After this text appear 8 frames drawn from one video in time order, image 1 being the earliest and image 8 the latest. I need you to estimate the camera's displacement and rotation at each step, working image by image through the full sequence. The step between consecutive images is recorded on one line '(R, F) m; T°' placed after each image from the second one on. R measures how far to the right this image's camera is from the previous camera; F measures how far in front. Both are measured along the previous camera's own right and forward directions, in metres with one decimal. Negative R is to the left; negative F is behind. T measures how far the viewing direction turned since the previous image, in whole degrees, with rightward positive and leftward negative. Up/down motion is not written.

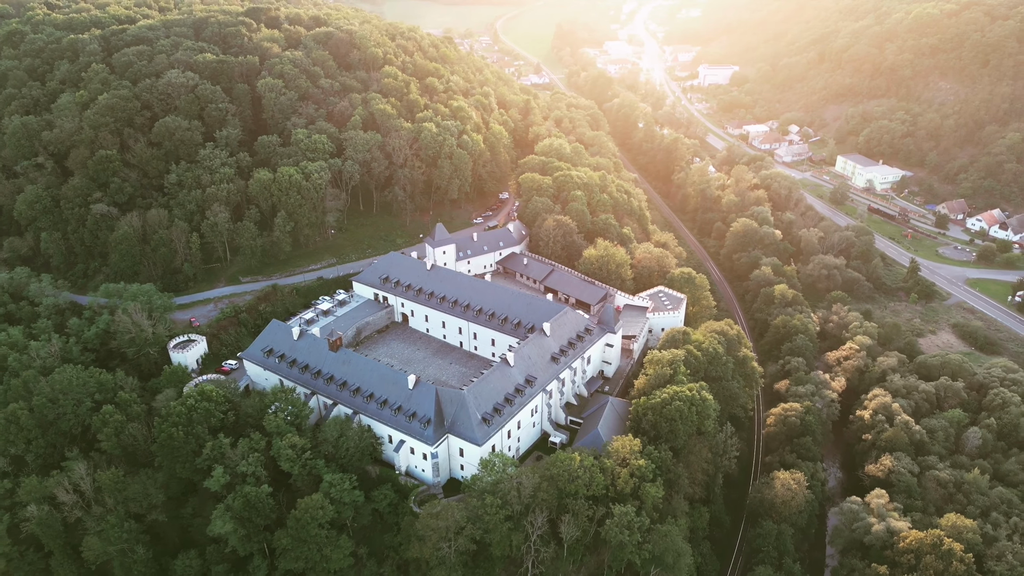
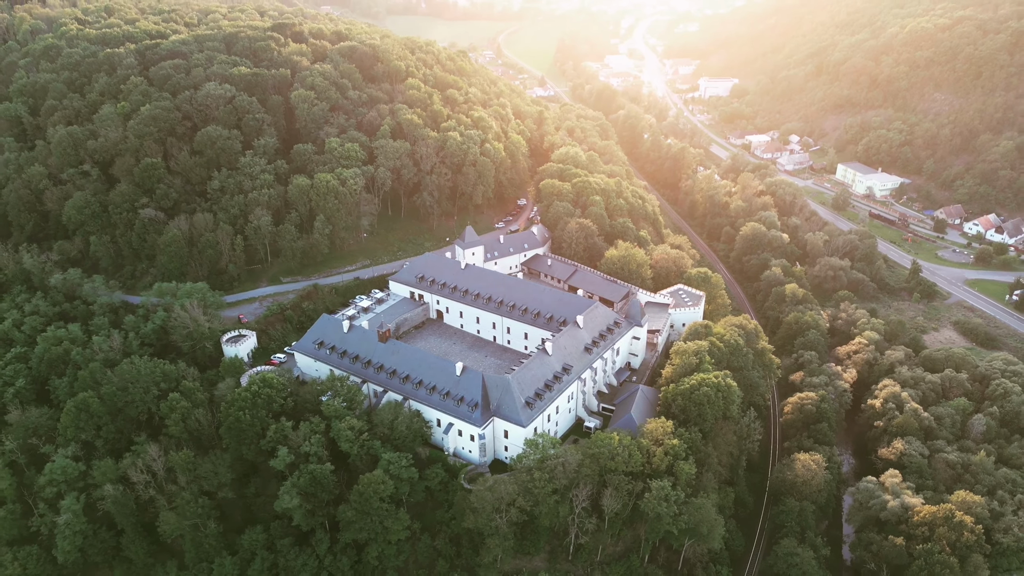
(-2.7, -3.0) m; 0°
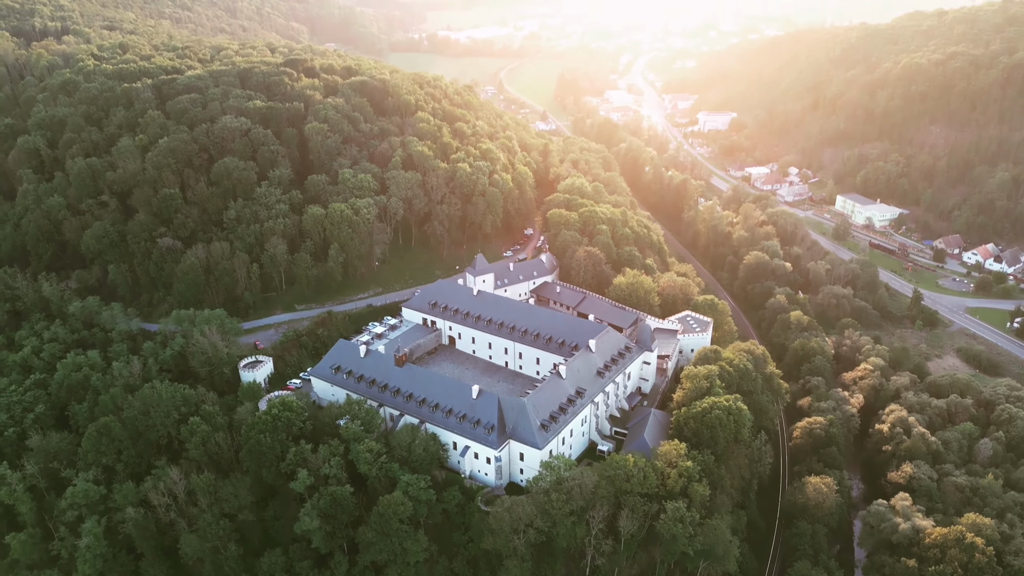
(-1.0, -1.0) m; 0°
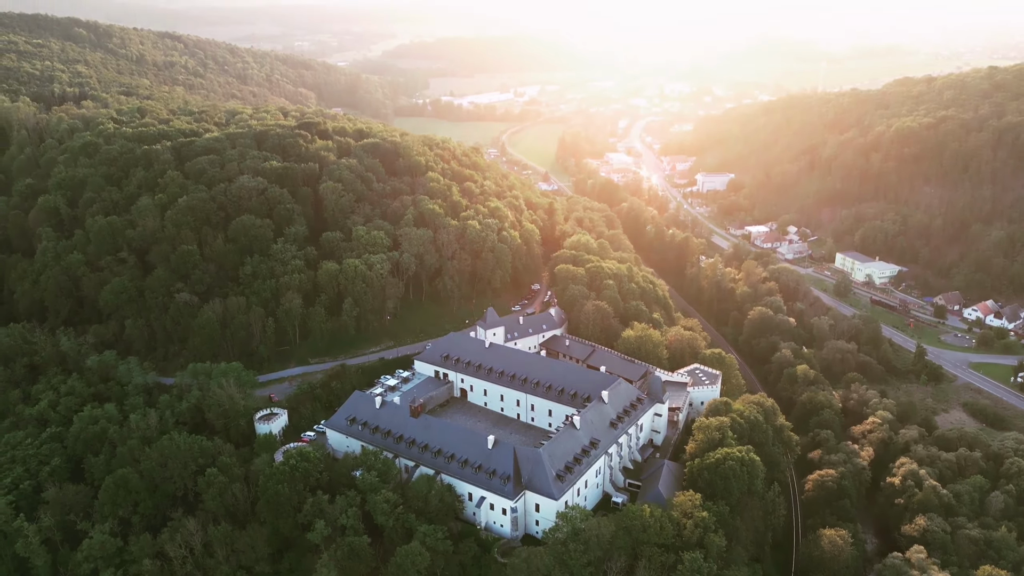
(-1.0, -1.1) m; 0°
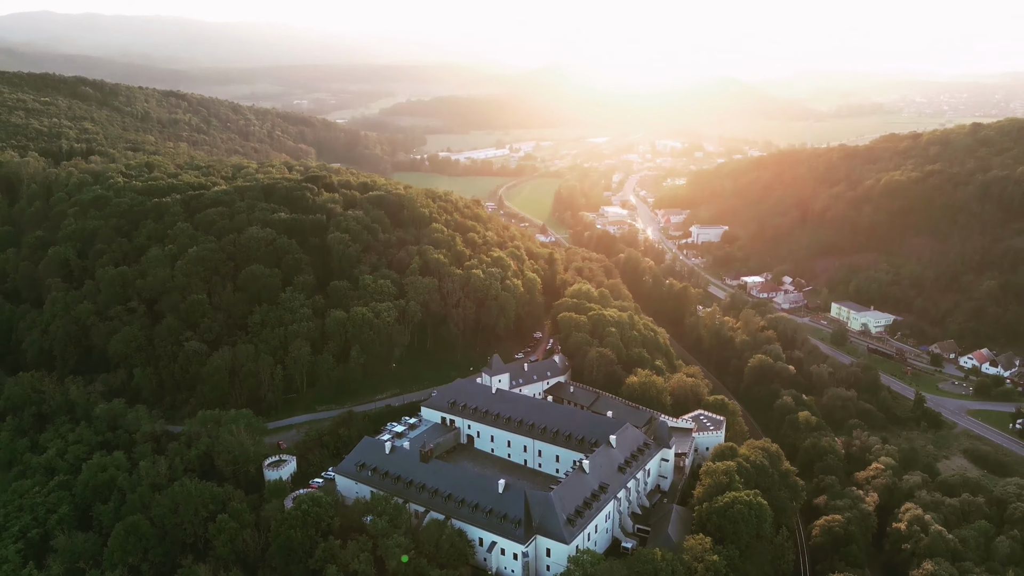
(-1.0, -1.1) m; 0°
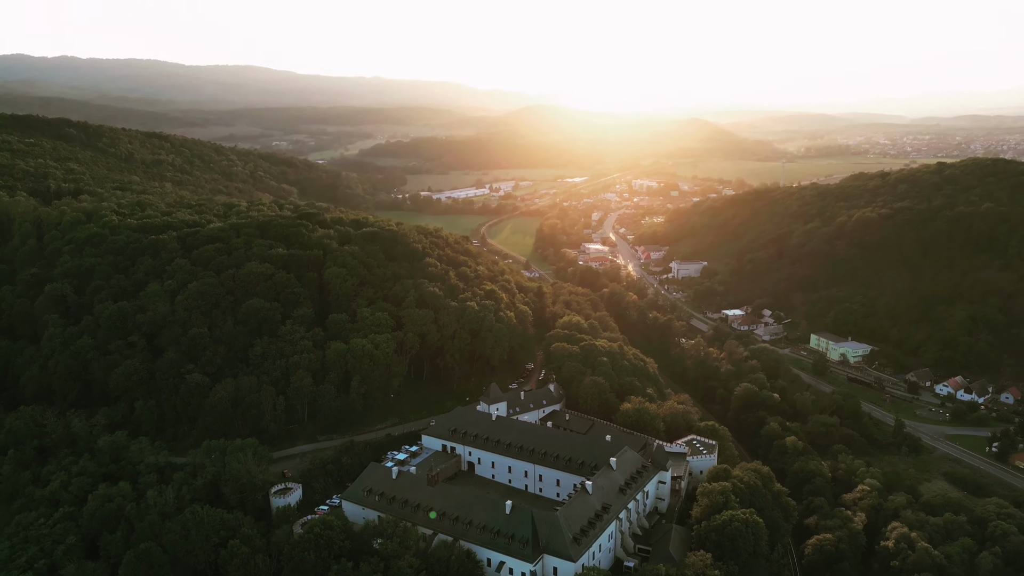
(-1.7, -2.0) m; +2°
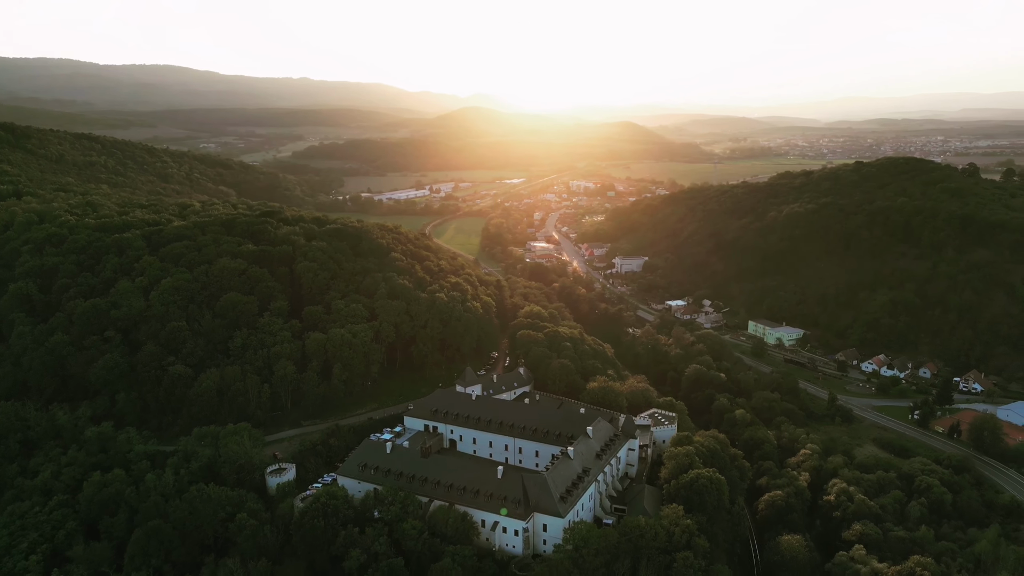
(-3.5, -3.9) m; +5°
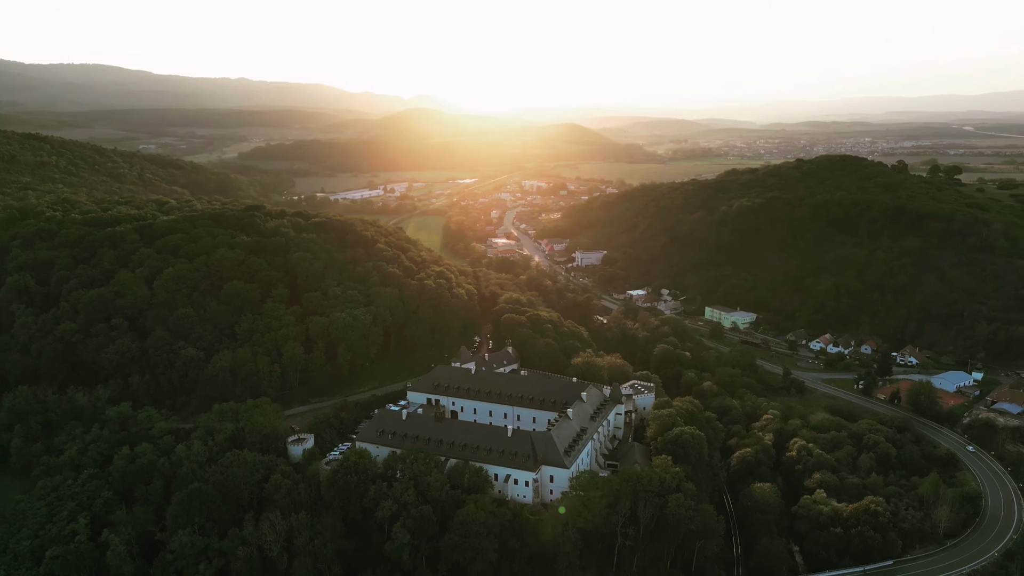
(-4.4, -5.3) m; +4°
